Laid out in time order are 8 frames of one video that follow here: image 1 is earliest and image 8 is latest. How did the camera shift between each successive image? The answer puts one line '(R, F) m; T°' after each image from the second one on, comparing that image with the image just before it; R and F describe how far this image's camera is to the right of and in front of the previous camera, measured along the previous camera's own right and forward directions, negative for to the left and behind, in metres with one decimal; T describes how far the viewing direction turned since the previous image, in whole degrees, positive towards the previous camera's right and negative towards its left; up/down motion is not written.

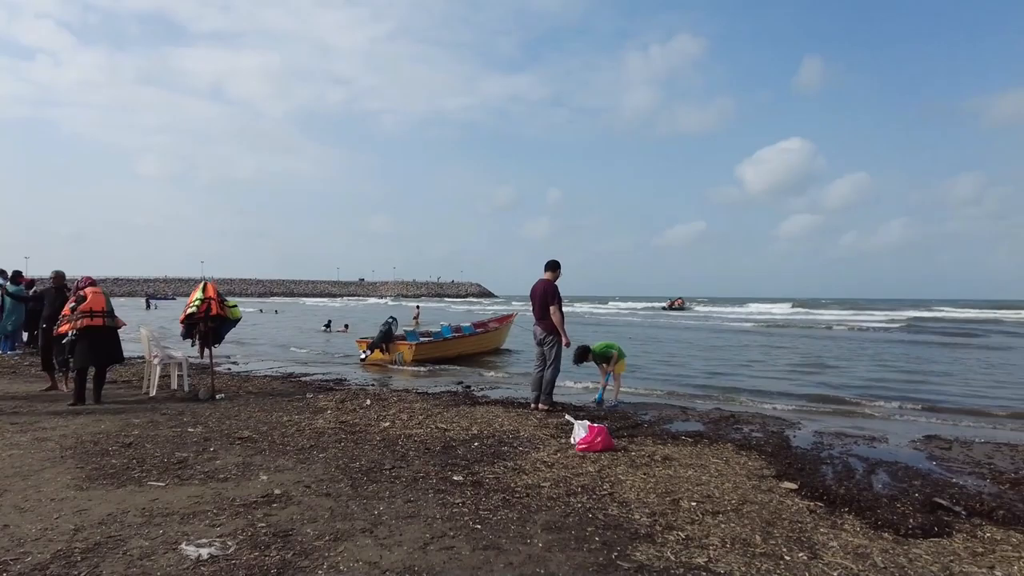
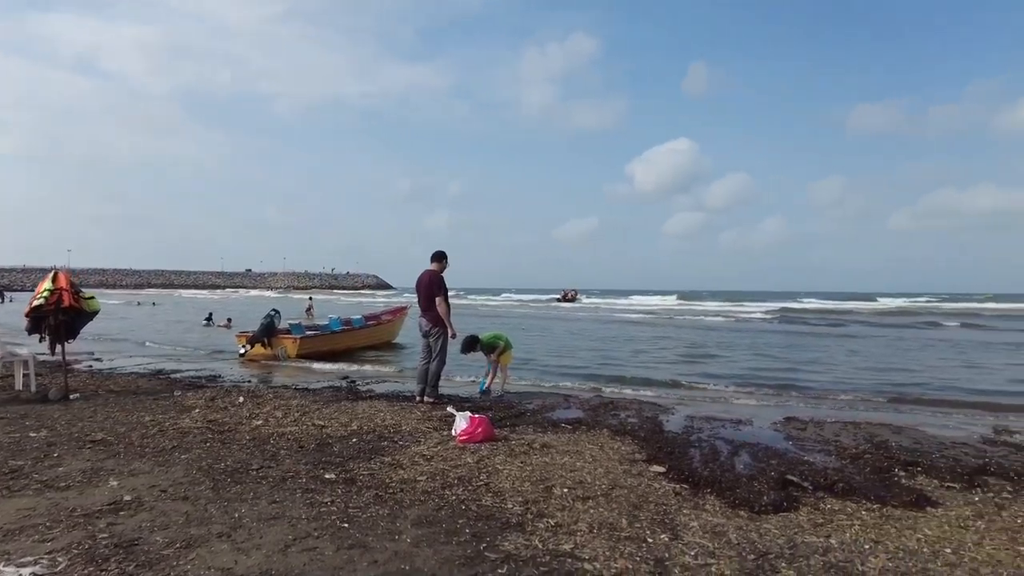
(+0.2, +0.1) m; +9°
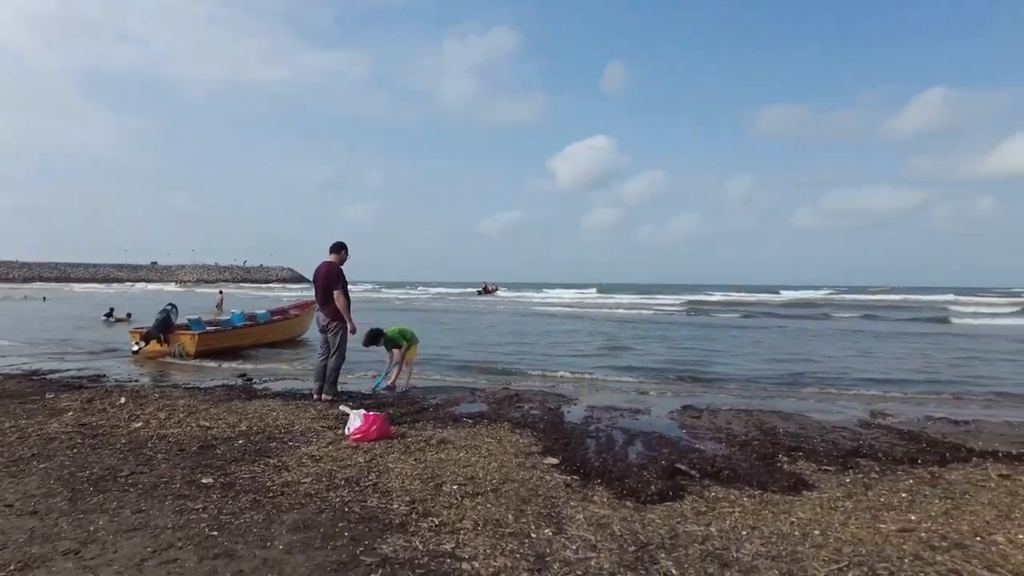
(+0.3, +0.1) m; +7°
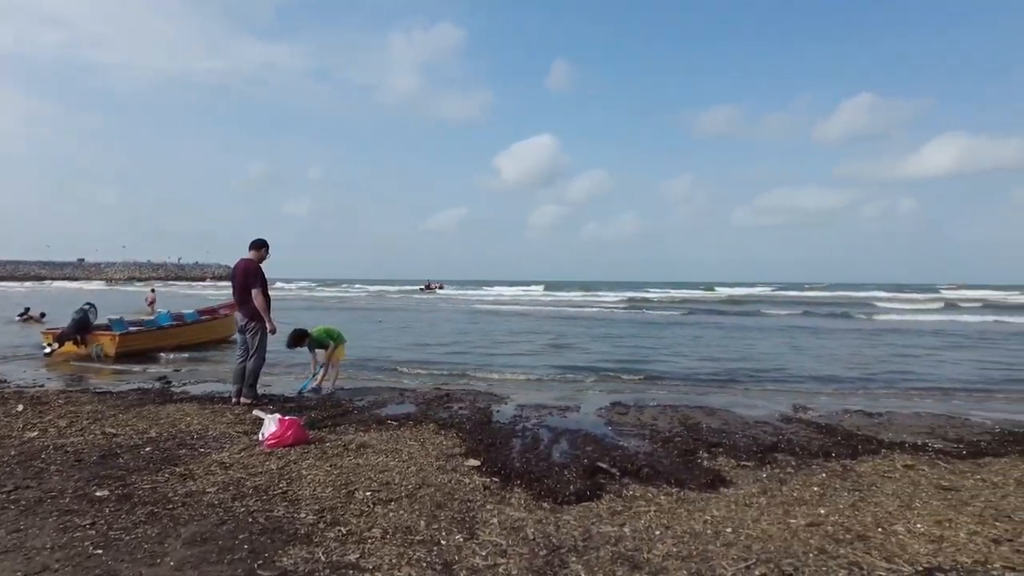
(+0.2, +0.1) m; +5°
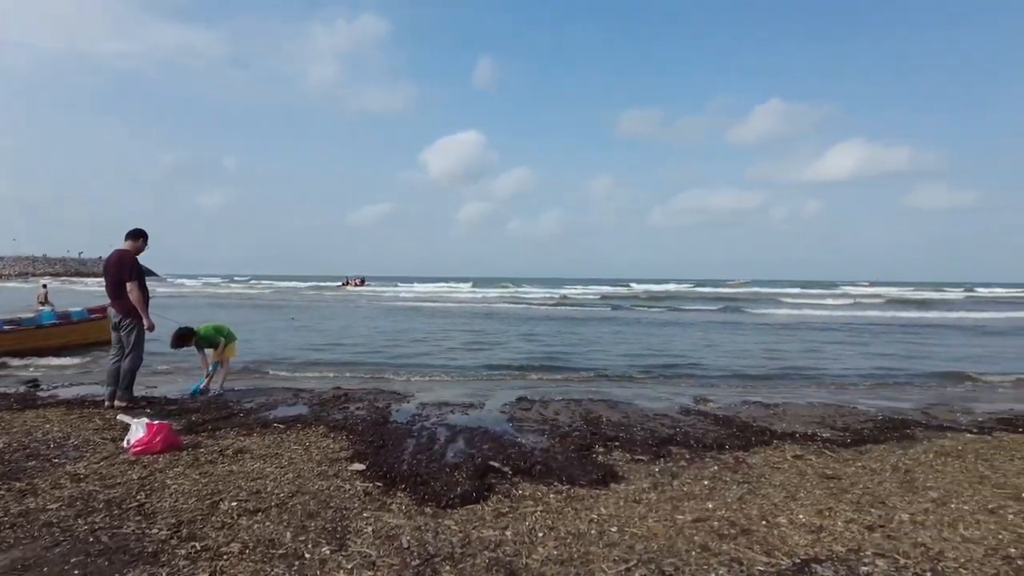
(+0.3, +0.3) m; +6°
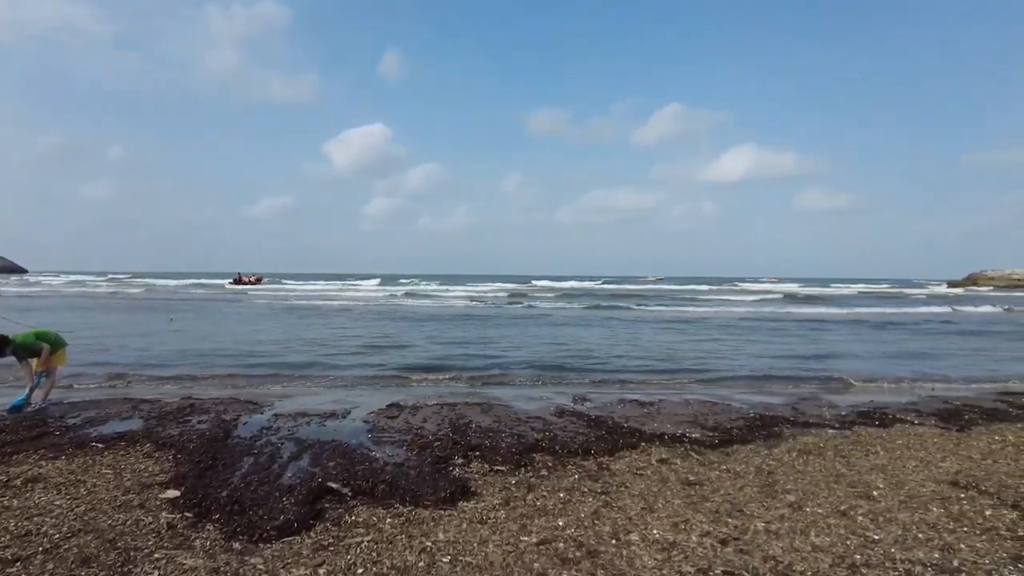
(+0.5, +0.5) m; +8°
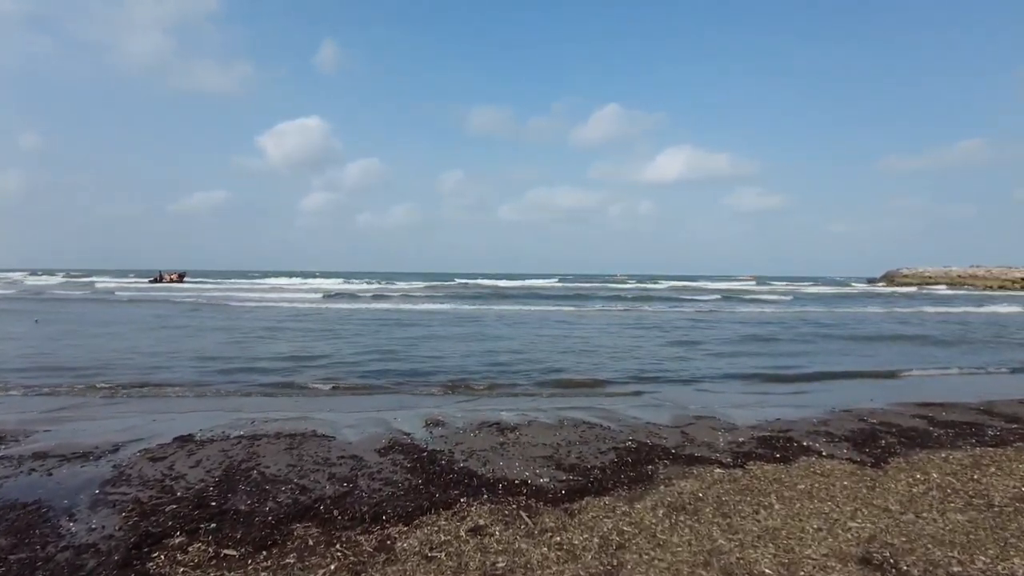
(+1.2, +1.8) m; +5°
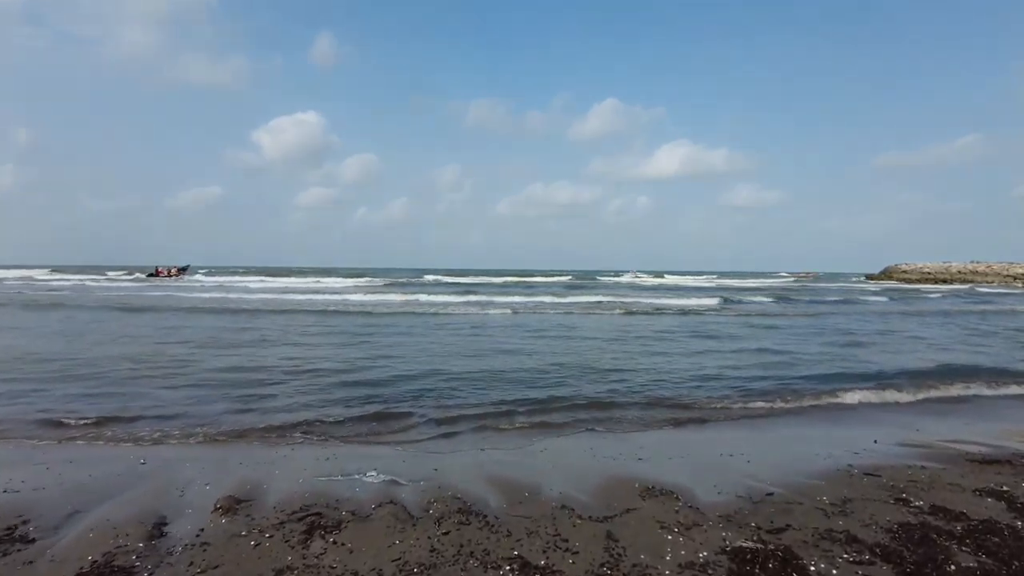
(+1.2, +2.8) m; 0°
